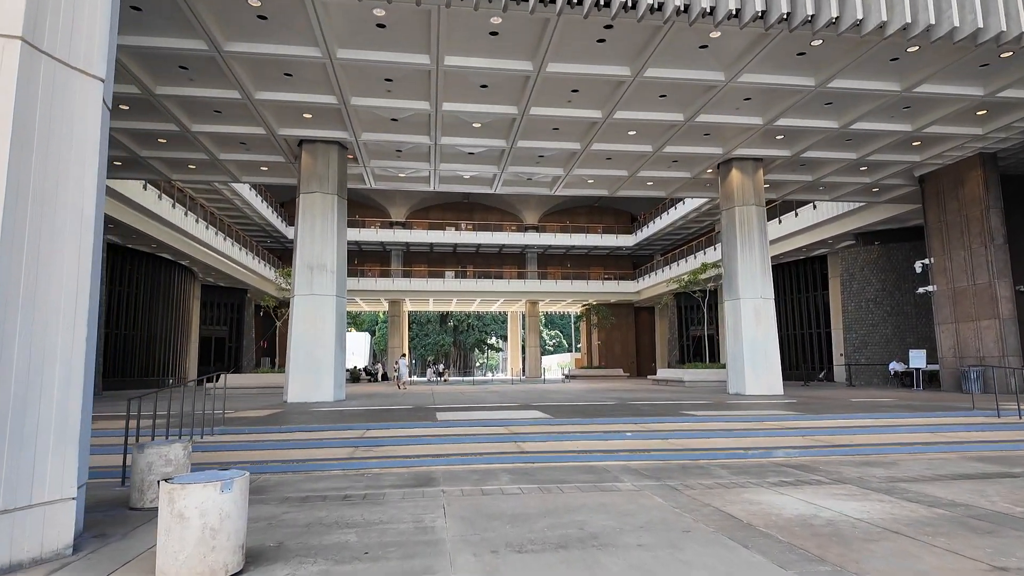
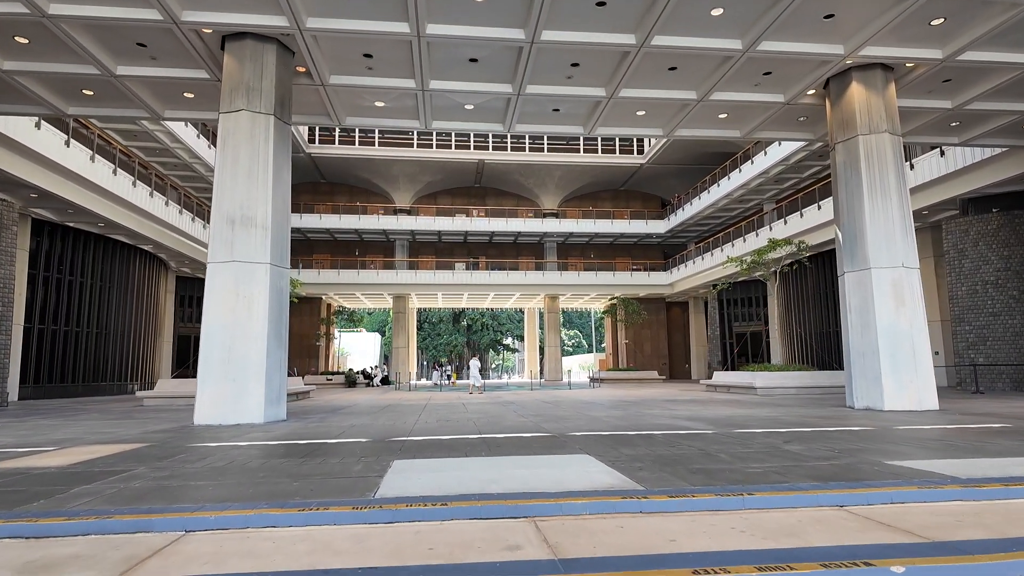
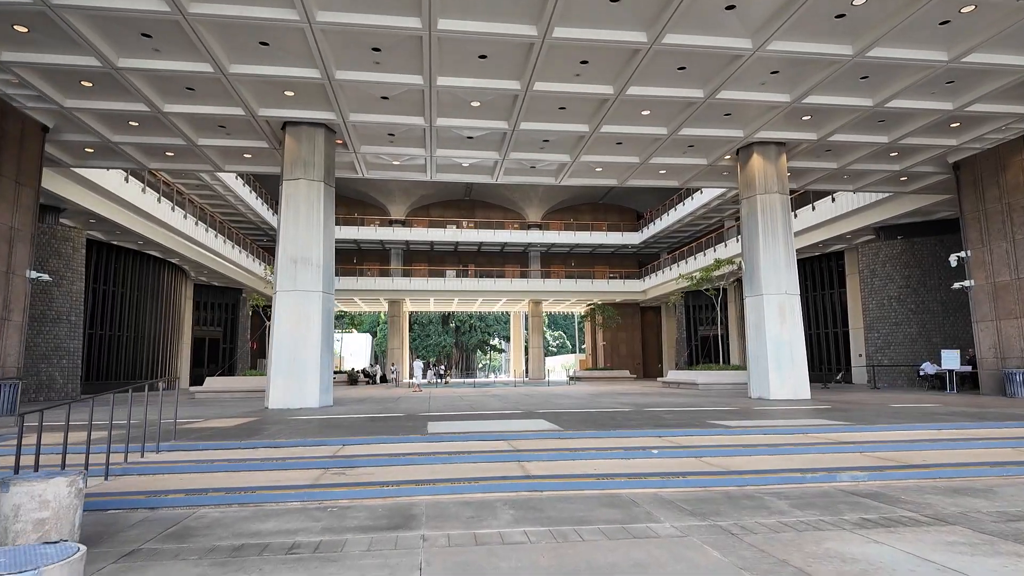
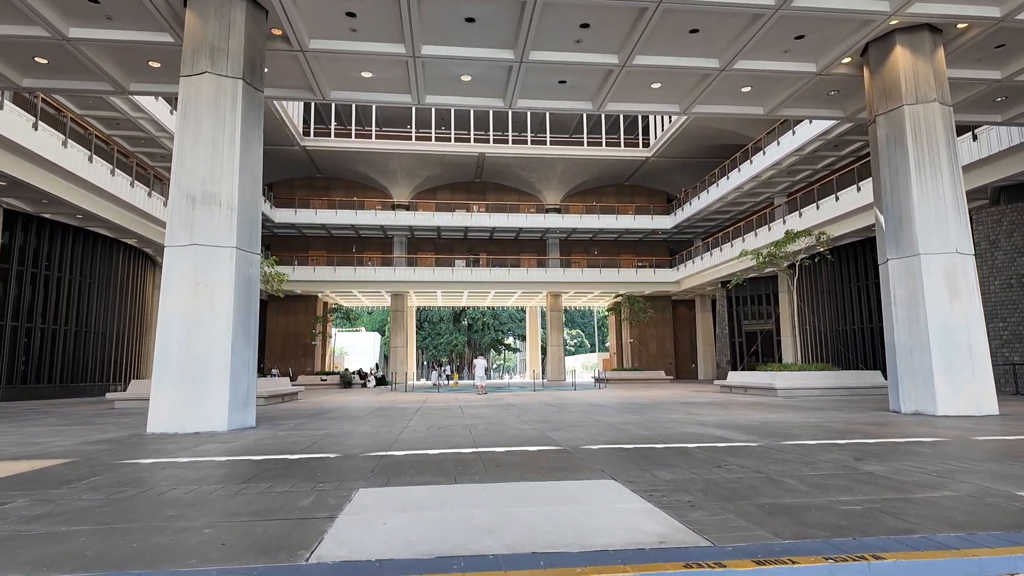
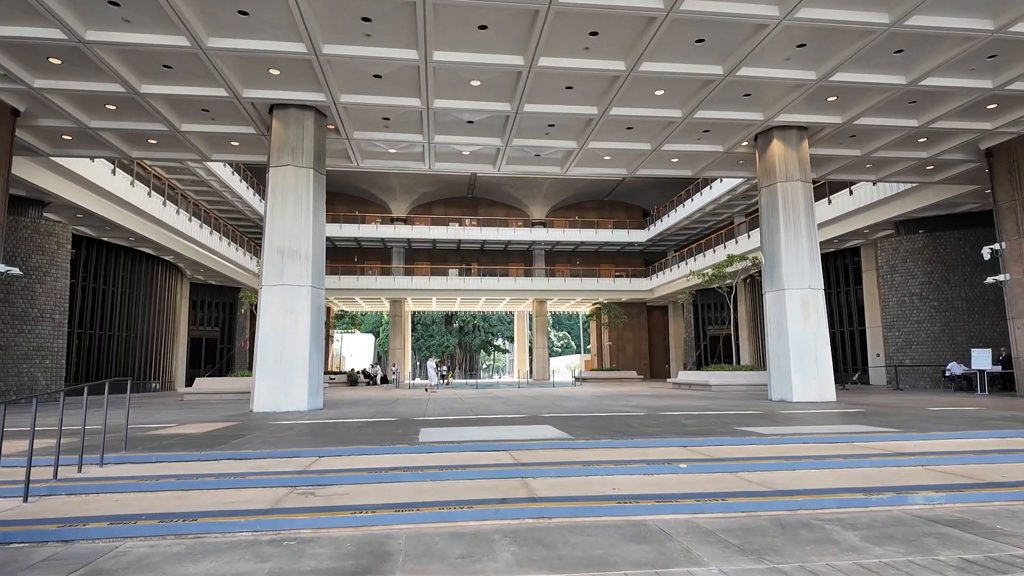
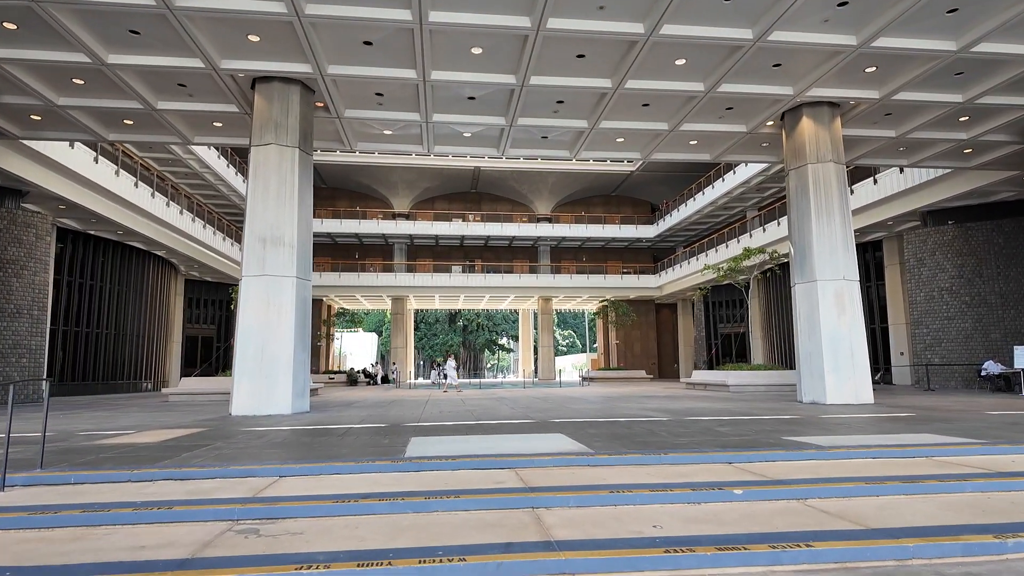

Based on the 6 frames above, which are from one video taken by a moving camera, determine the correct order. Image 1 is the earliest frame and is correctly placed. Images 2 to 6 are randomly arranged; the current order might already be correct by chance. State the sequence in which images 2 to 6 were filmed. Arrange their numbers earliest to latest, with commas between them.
3, 5, 6, 2, 4
